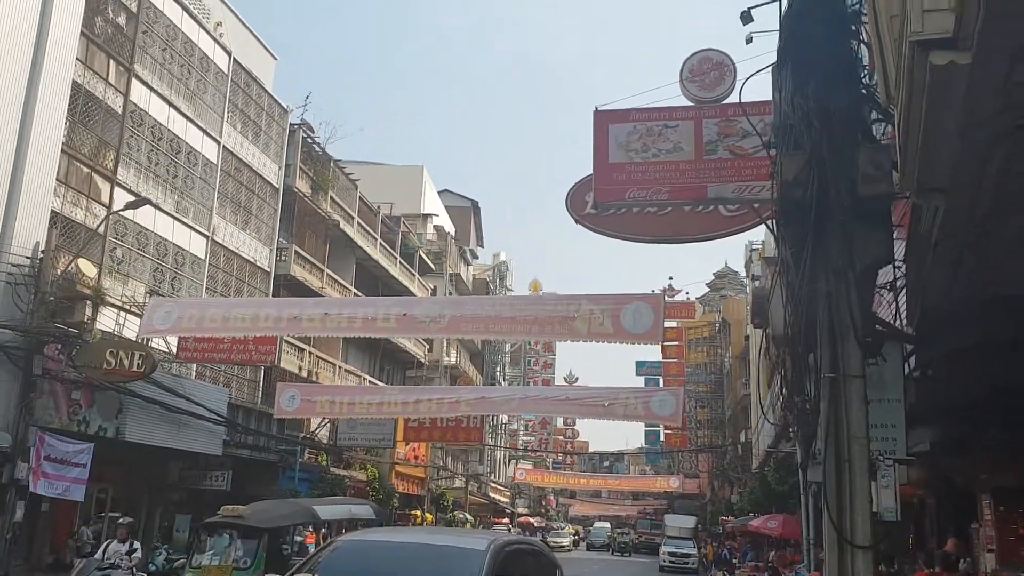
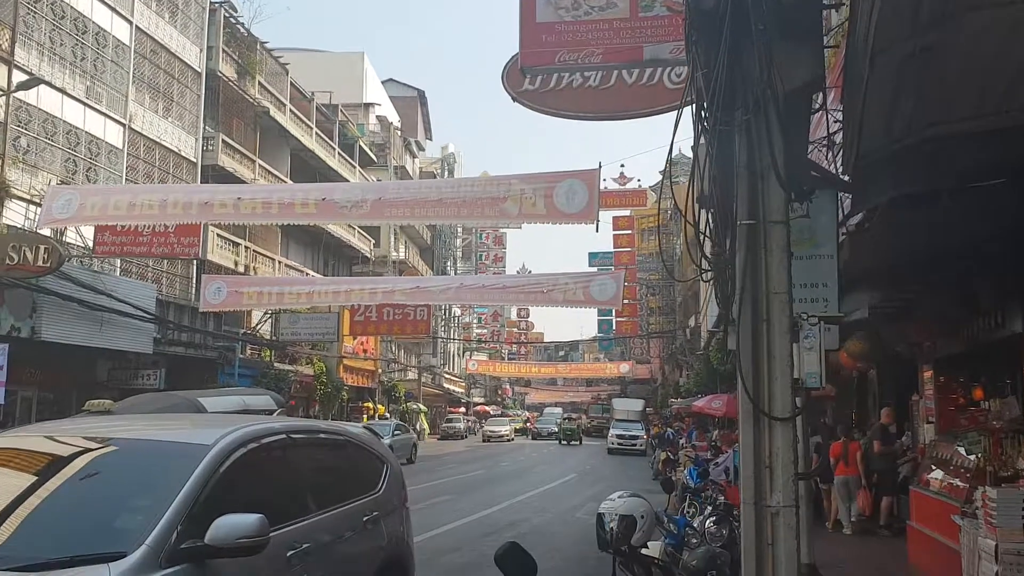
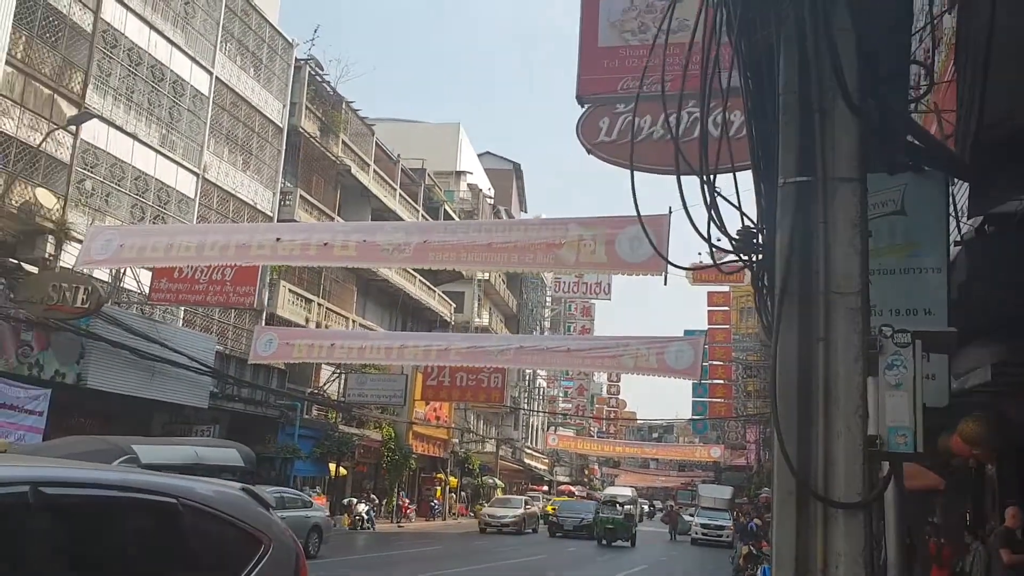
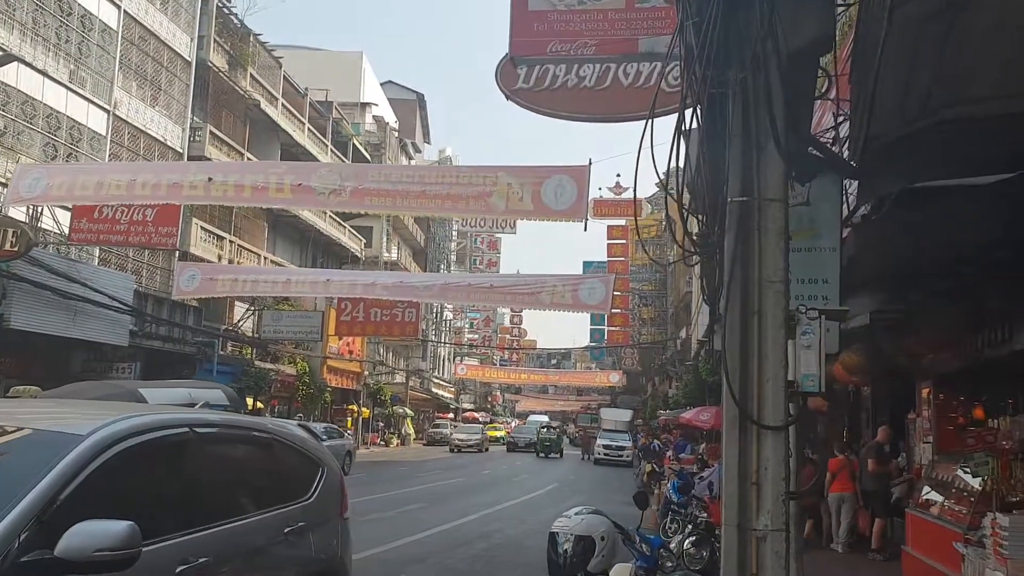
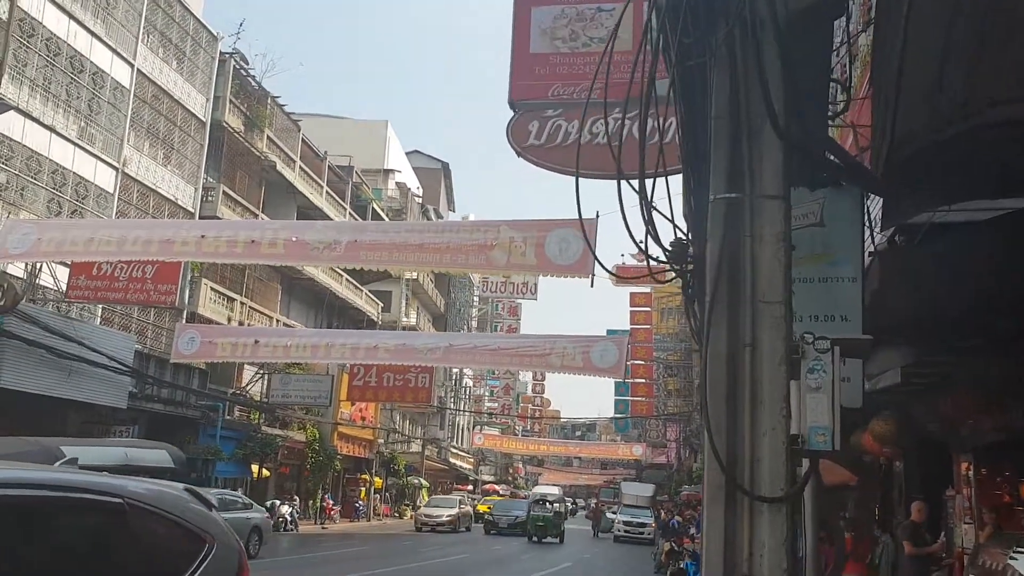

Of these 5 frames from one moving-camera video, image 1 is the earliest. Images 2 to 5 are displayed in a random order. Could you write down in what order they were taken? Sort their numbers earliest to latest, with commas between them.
2, 4, 5, 3
